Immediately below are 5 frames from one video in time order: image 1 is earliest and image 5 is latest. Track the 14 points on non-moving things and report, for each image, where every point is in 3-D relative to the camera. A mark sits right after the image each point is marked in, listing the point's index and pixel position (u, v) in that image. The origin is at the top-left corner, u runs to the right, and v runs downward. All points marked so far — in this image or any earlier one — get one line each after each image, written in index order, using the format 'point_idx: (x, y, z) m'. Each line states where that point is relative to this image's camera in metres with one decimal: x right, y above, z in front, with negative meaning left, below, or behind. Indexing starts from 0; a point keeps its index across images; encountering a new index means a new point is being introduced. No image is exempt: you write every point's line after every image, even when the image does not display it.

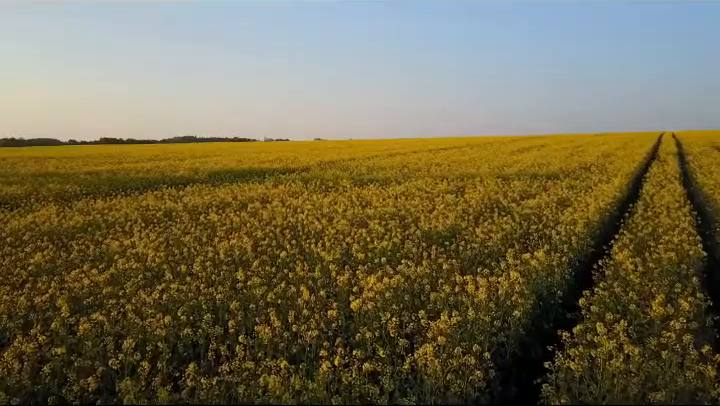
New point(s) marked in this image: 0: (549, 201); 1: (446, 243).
0: (+5.0, +0.1, +15.1) m
1: (+1.5, -0.7, +9.9) m
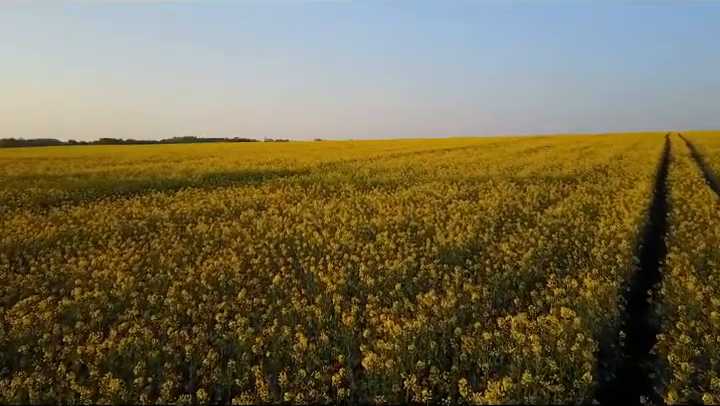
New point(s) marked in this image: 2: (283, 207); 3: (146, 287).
0: (+5.1, -0.1, +13.7) m
1: (+1.6, -0.9, +8.5) m
2: (-2.0, -0.1, +15.1) m
3: (-2.7, -1.1, +7.1) m
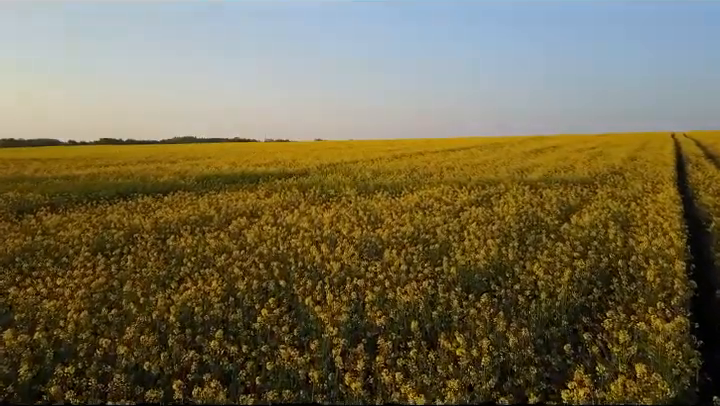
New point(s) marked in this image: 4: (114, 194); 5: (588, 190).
0: (+5.2, -0.3, +12.3) m
1: (+1.7, -1.1, +7.1) m
2: (-2.0, -0.3, +13.7) m
3: (-2.6, -1.2, +5.7) m
4: (-8.6, +0.3, +19.8) m
5: (+7.1, +0.4, +17.8) m
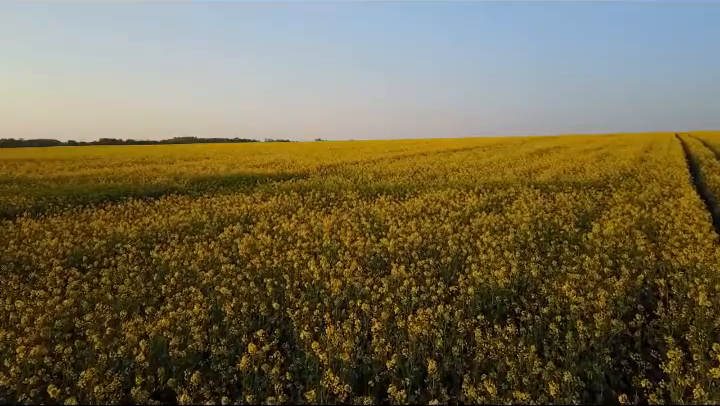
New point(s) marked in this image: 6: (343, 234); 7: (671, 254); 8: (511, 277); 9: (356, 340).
0: (+5.2, -0.4, +11.3) m
1: (+1.7, -1.2, +6.1) m
2: (-1.9, -0.4, +12.8) m
3: (-2.6, -1.4, +4.8) m
4: (-8.5, +0.2, +18.8) m
5: (+7.2, +0.3, +16.8) m
6: (-0.3, -0.6, +10.8) m
7: (+4.7, -0.8, +8.6) m
8: (+2.0, -1.0, +7.5) m
9: (-0.1, -1.3, +5.2) m
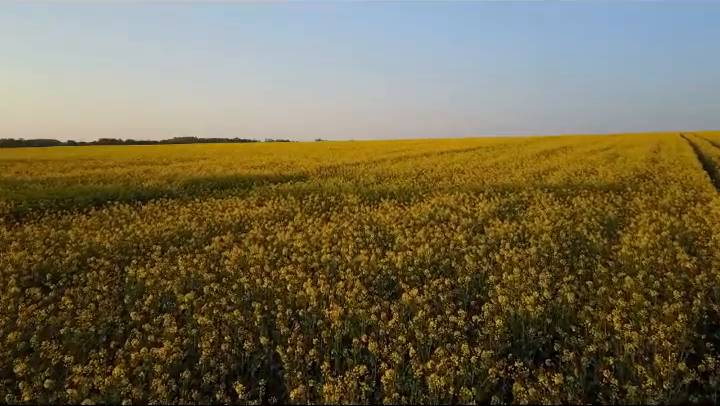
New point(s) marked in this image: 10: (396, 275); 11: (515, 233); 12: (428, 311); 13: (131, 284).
0: (+5.3, -0.6, +10.2) m
1: (+1.8, -1.4, +5.0) m
2: (-1.9, -0.5, +11.6) m
3: (-2.5, -1.5, +3.6) m
4: (-8.5, 0.0, +17.7) m
5: (+7.3, +0.1, +15.7) m
6: (-0.3, -0.7, +9.7) m
7: (+4.7, -0.9, +7.4) m
8: (+2.0, -1.1, +6.4) m
9: (0.0, -1.4, +4.1) m
10: (+0.5, -1.0, +7.7) m
11: (+2.8, -0.5, +10.4) m
12: (+0.7, -1.1, +6.0) m
13: (-3.1, -1.1, +7.7) m
